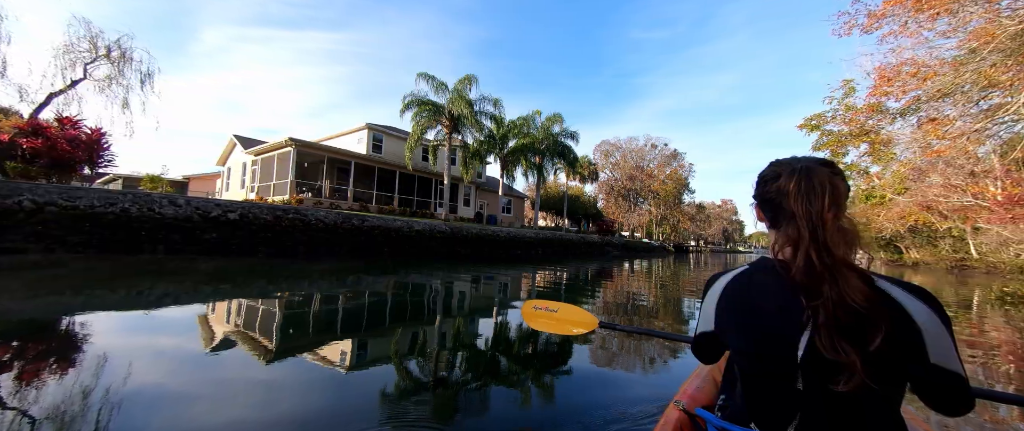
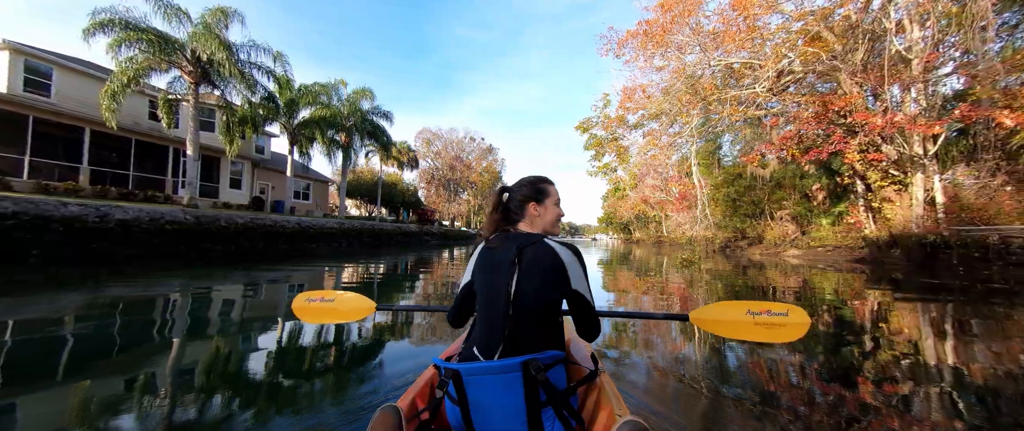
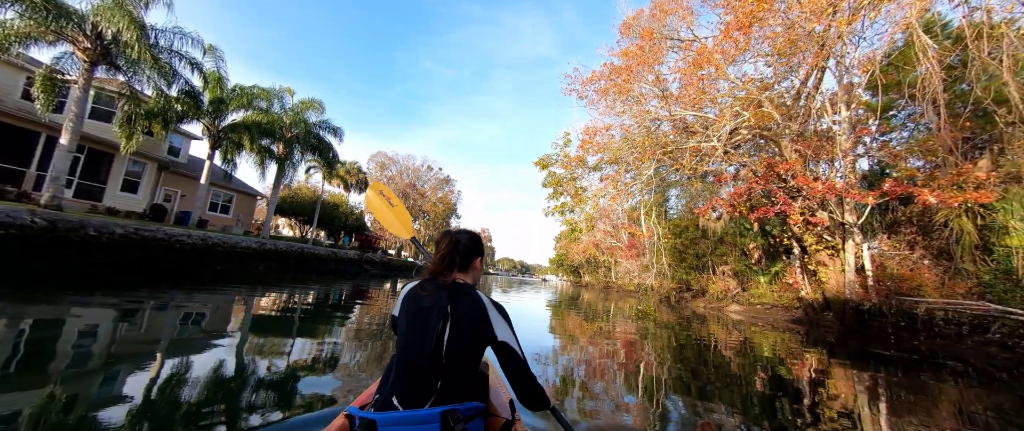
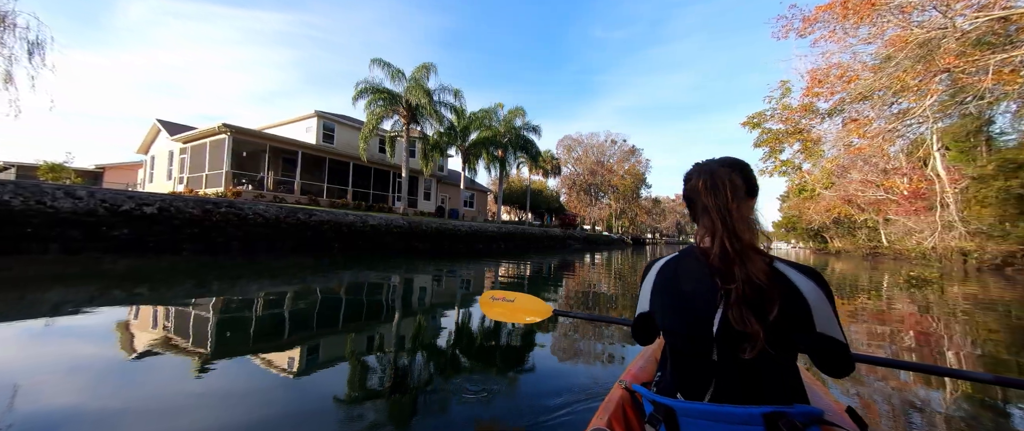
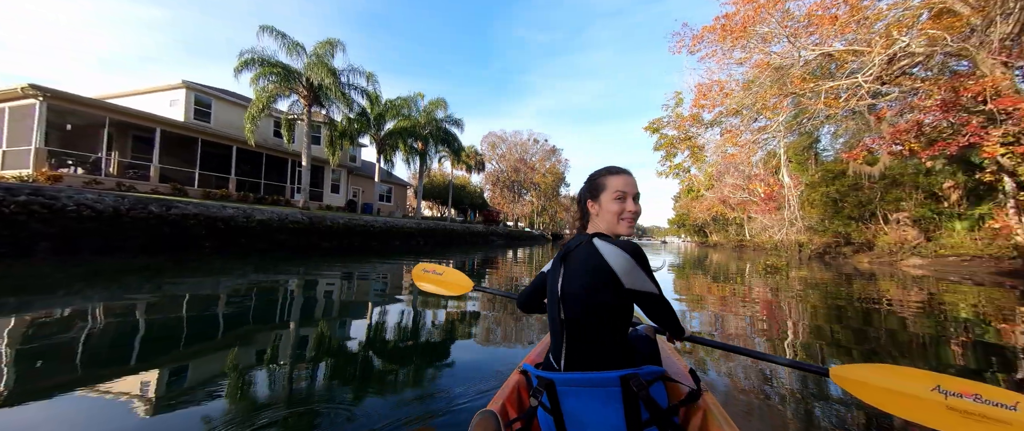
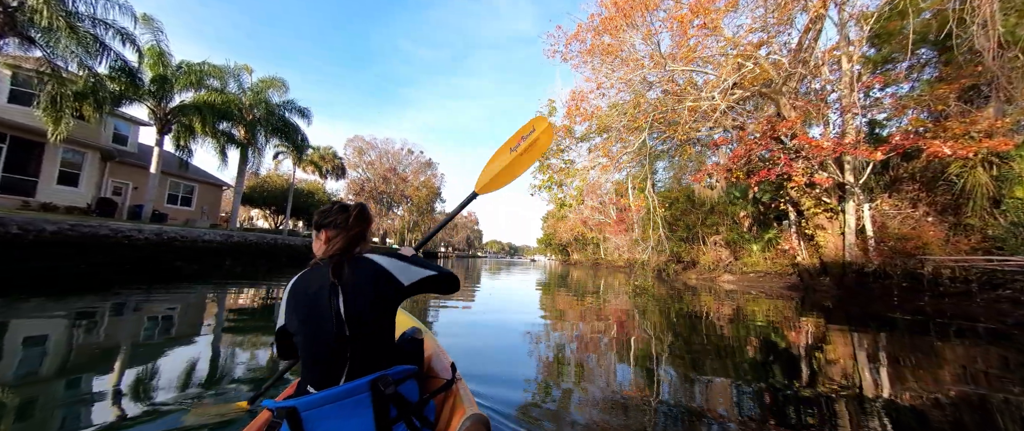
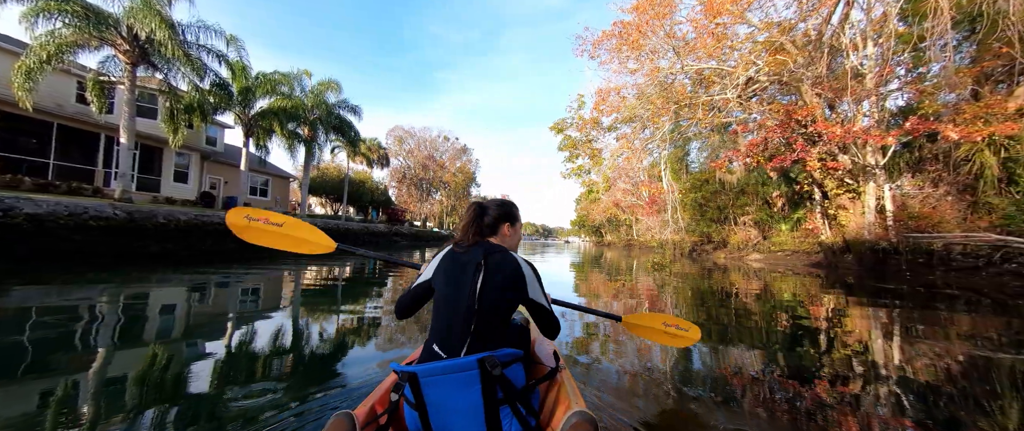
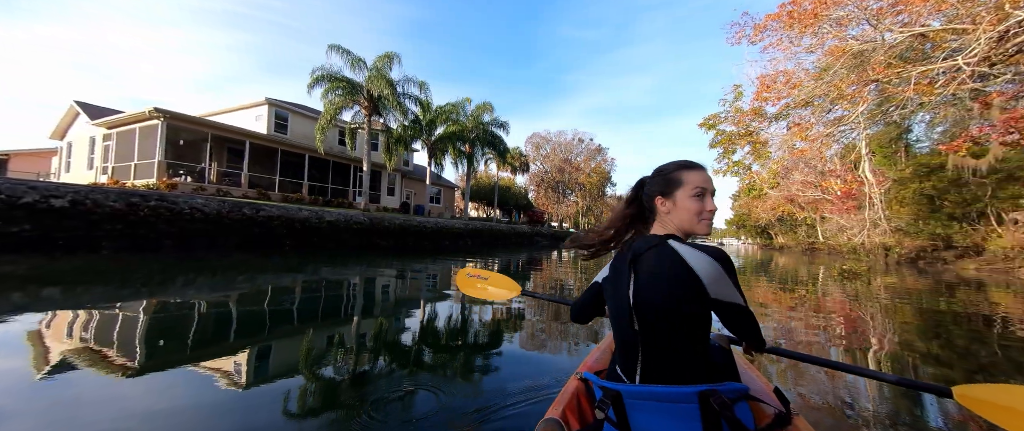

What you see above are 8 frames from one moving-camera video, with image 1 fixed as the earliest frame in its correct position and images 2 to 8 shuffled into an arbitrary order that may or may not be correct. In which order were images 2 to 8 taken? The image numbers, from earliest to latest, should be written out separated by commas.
4, 8, 5, 2, 7, 3, 6
